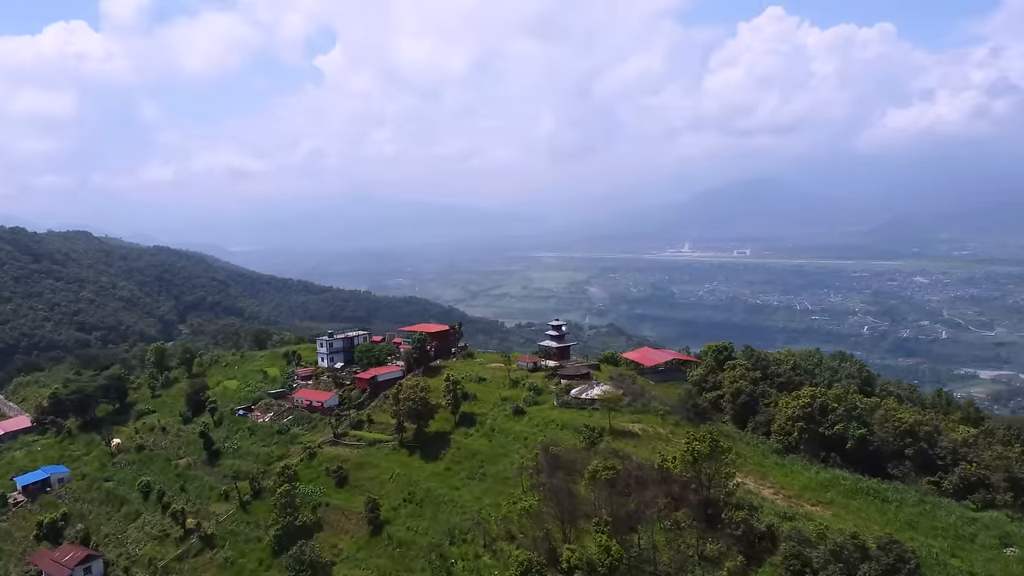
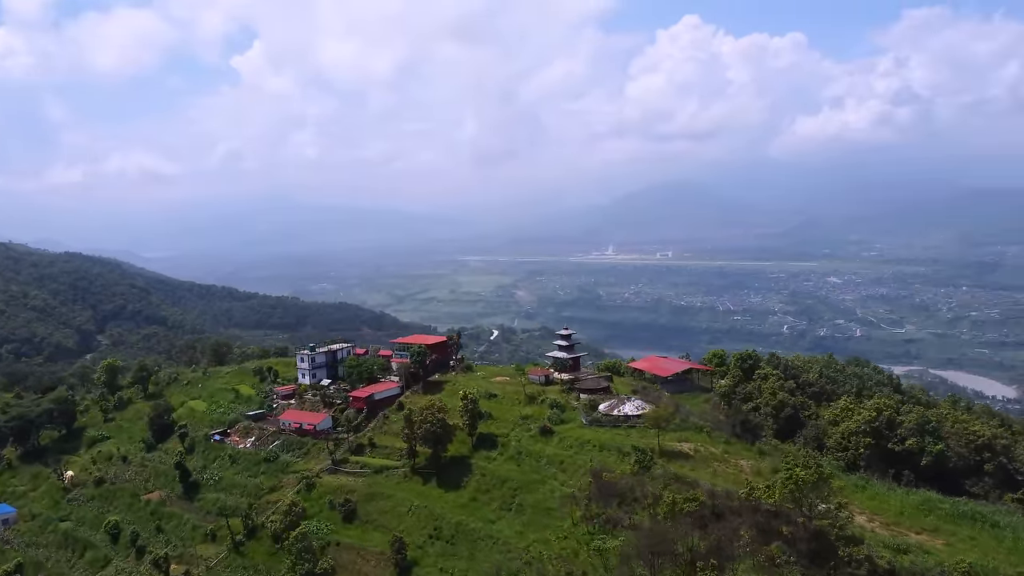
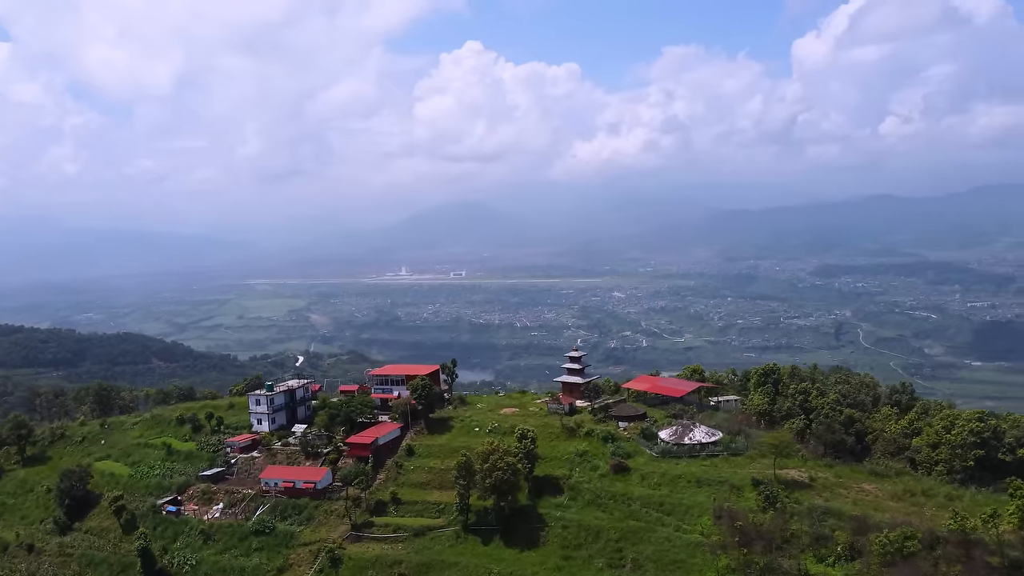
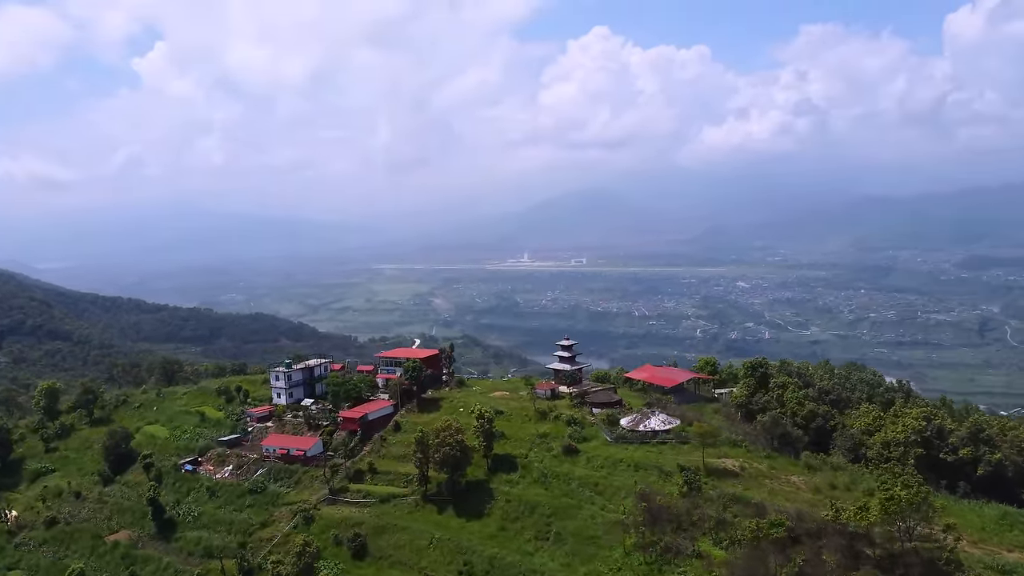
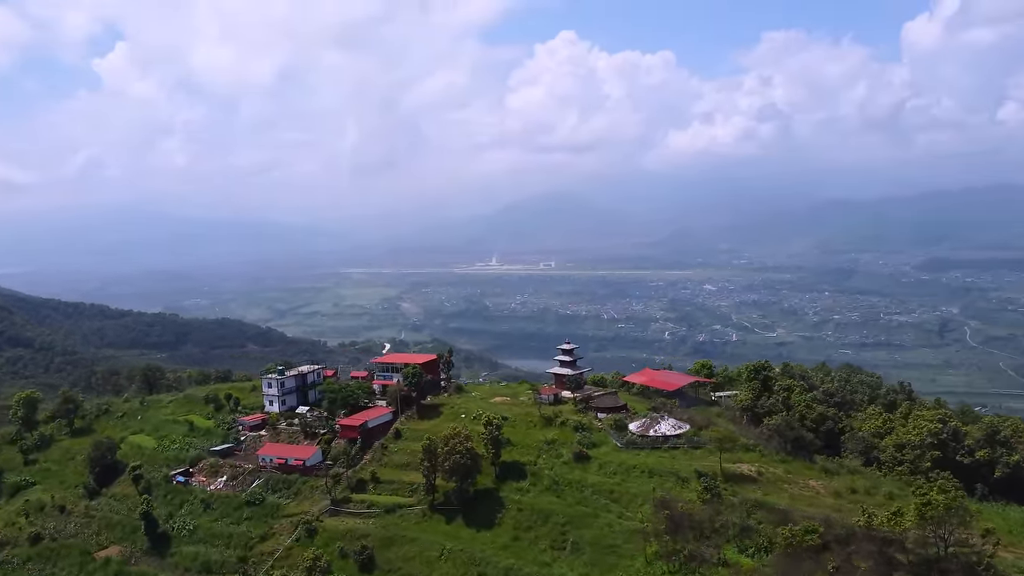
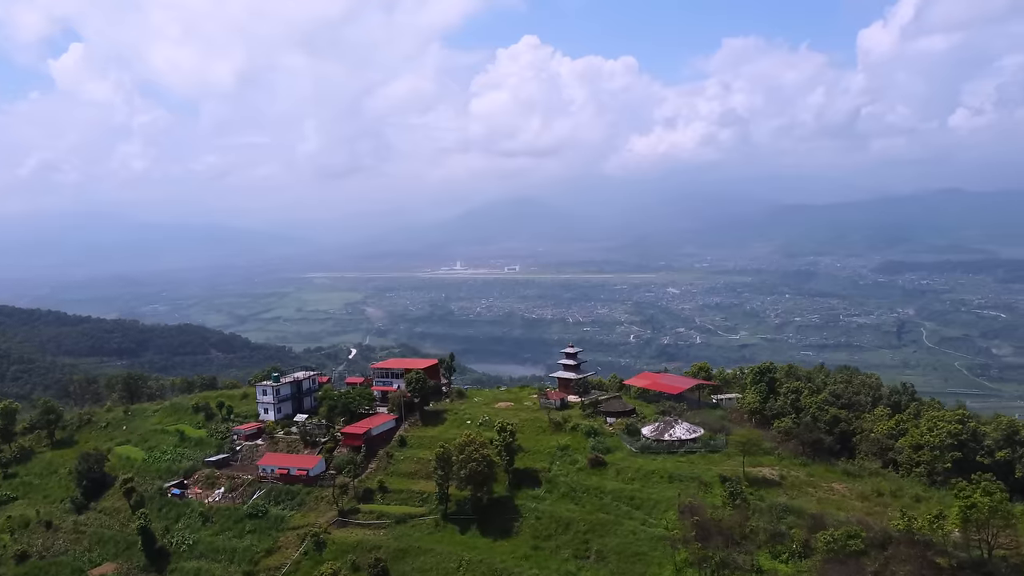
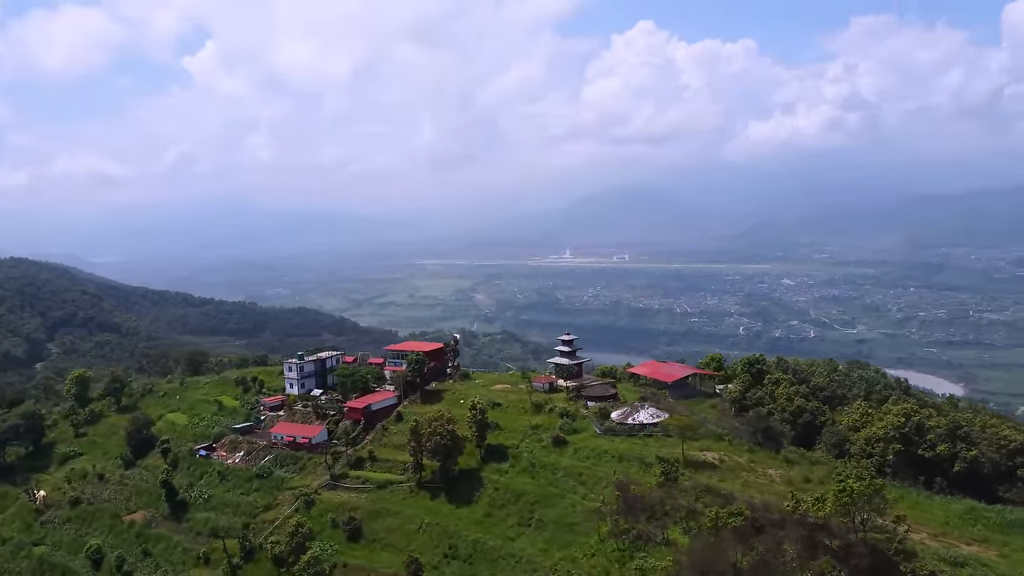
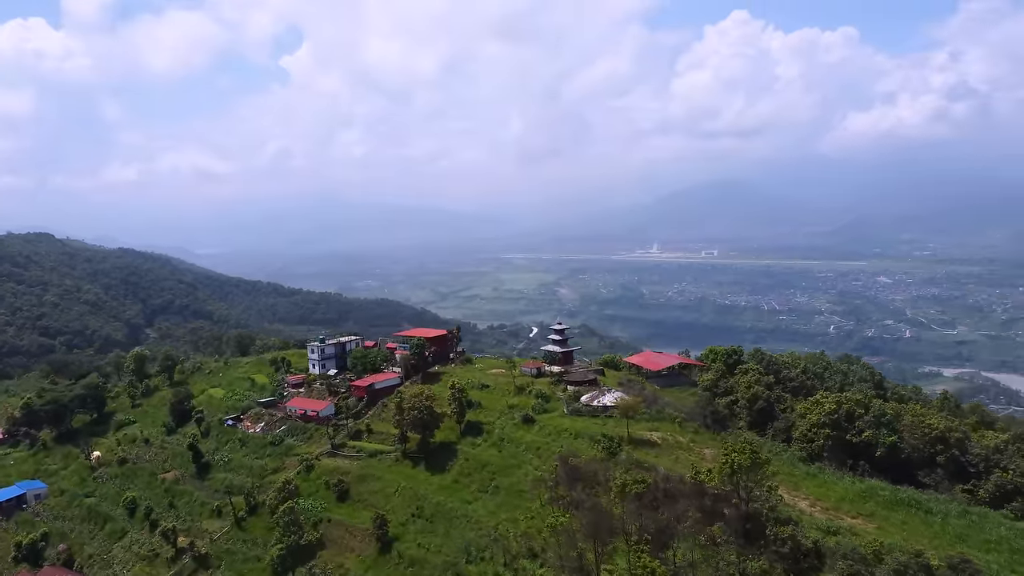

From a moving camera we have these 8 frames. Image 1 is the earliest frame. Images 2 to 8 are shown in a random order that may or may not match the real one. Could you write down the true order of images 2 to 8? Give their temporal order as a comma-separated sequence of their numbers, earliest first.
8, 2, 7, 4, 5, 6, 3
